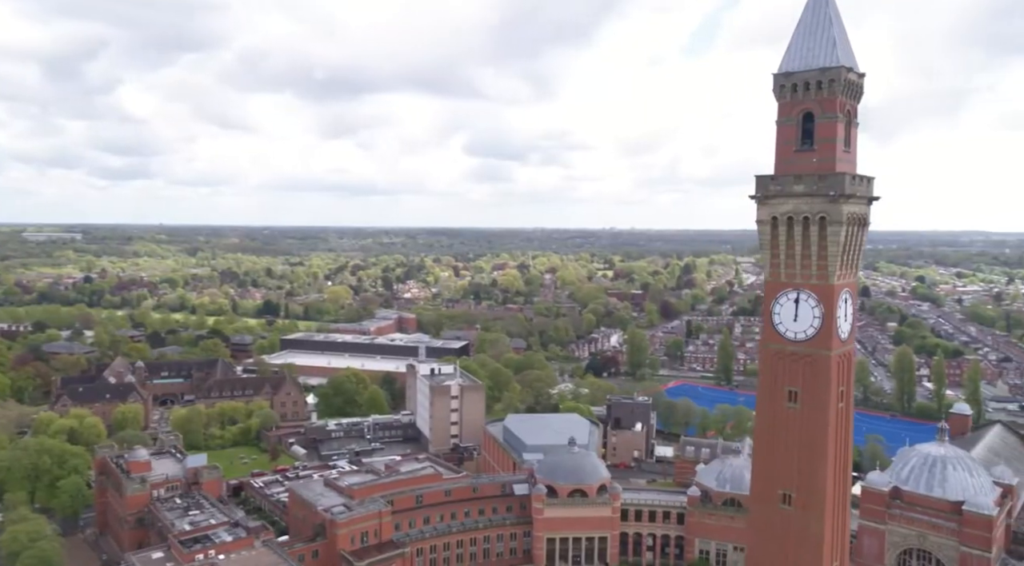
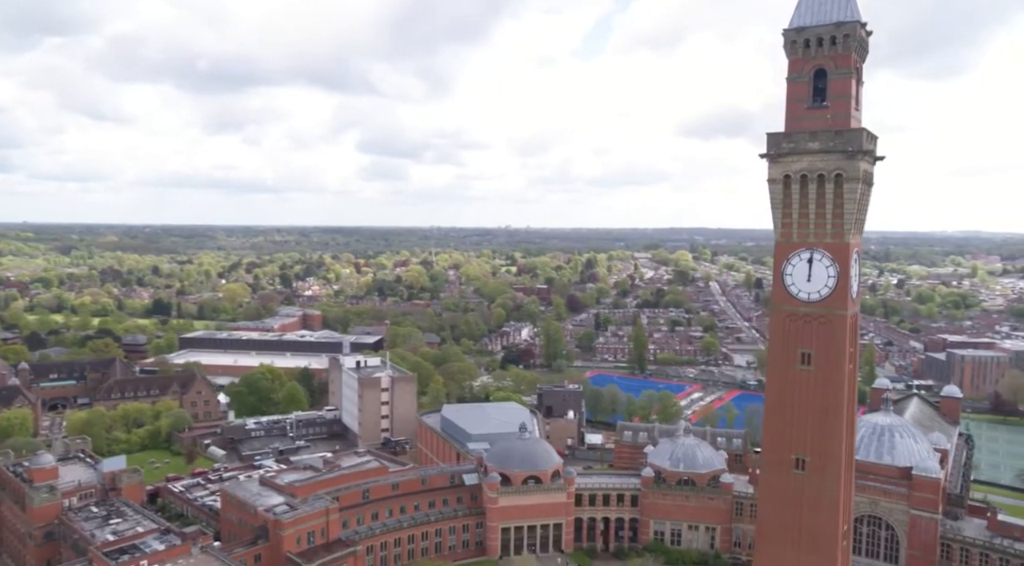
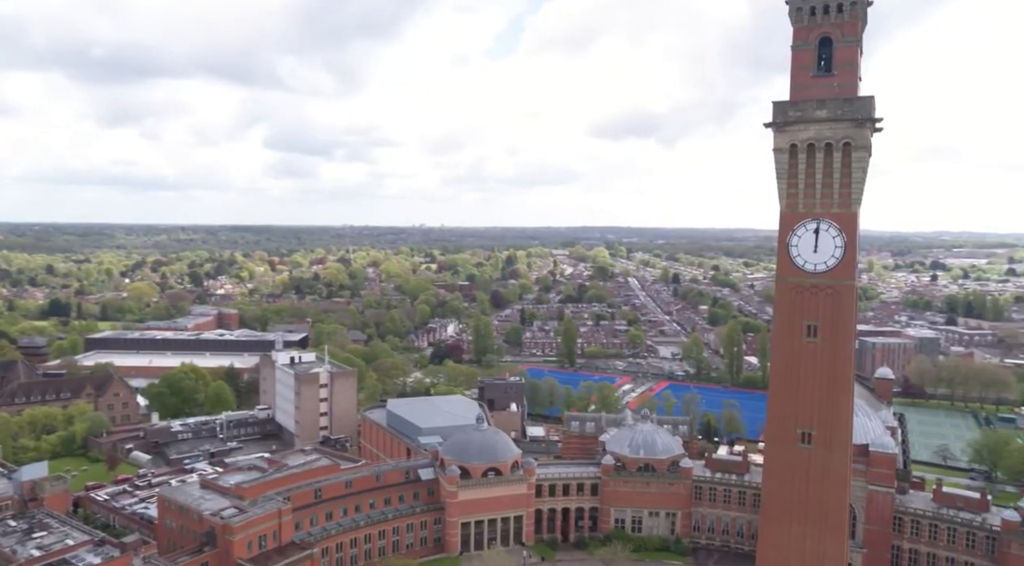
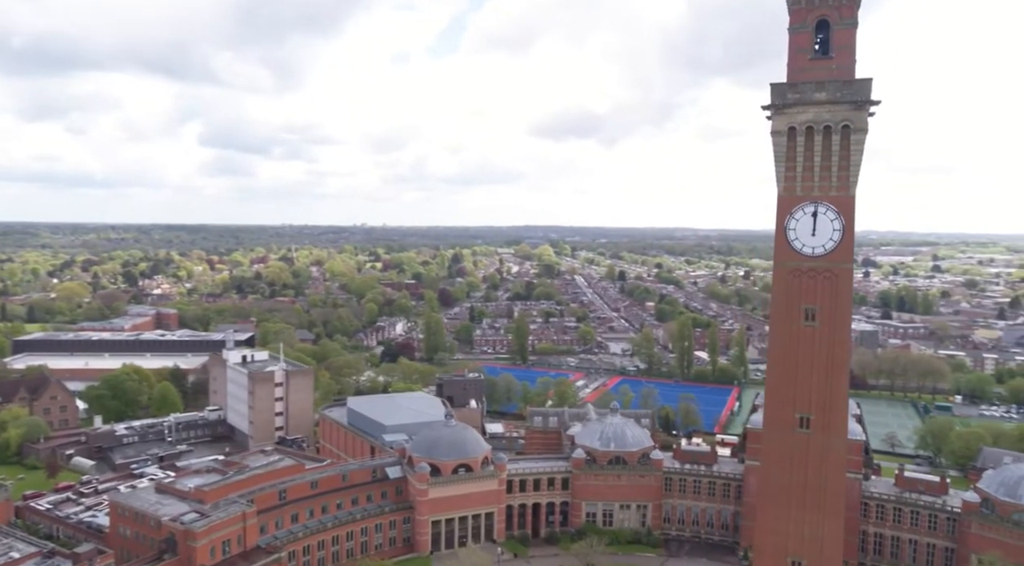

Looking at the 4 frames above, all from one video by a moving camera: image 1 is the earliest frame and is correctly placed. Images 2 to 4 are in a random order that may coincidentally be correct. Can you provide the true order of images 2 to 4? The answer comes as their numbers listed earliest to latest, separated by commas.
2, 3, 4
